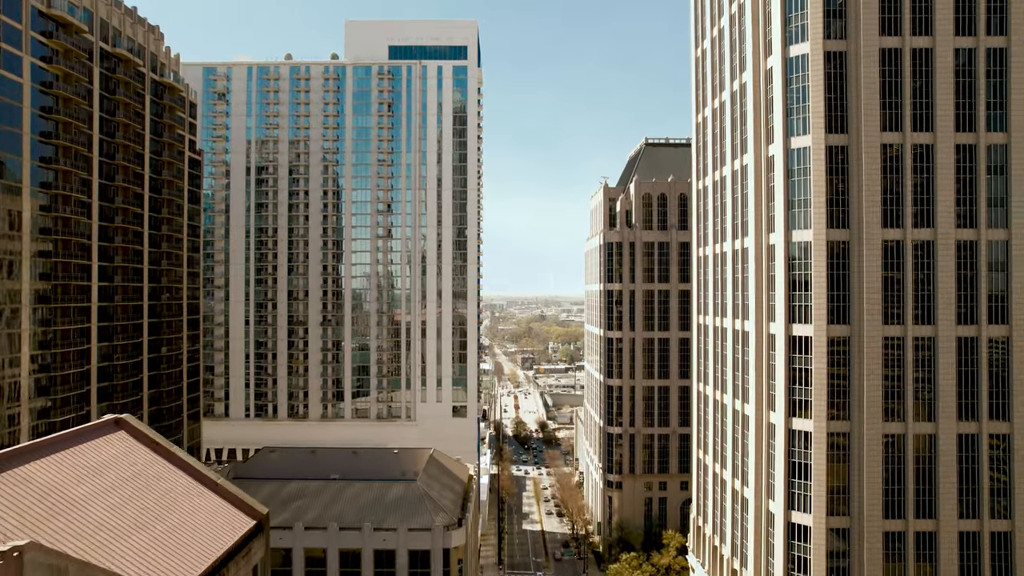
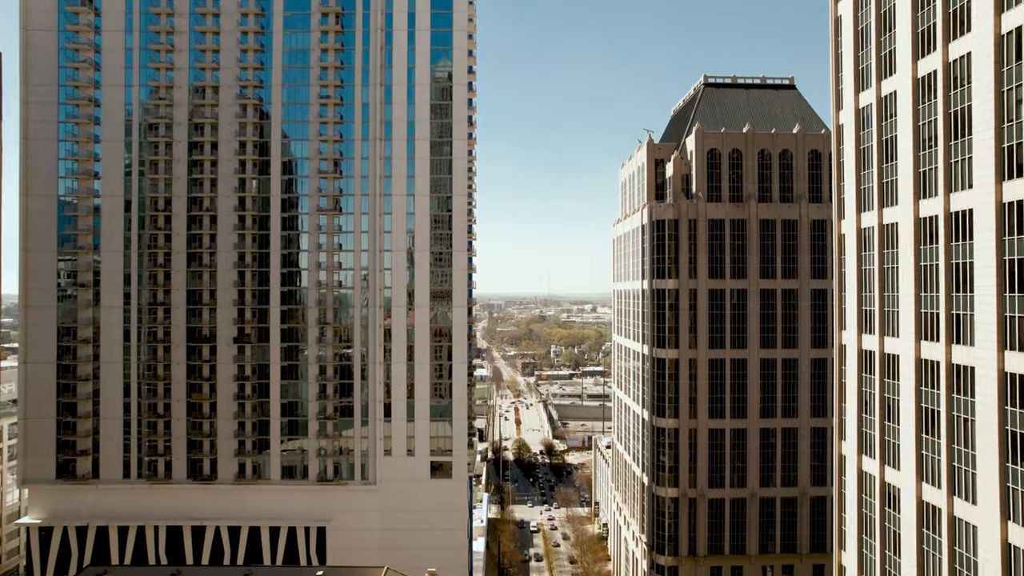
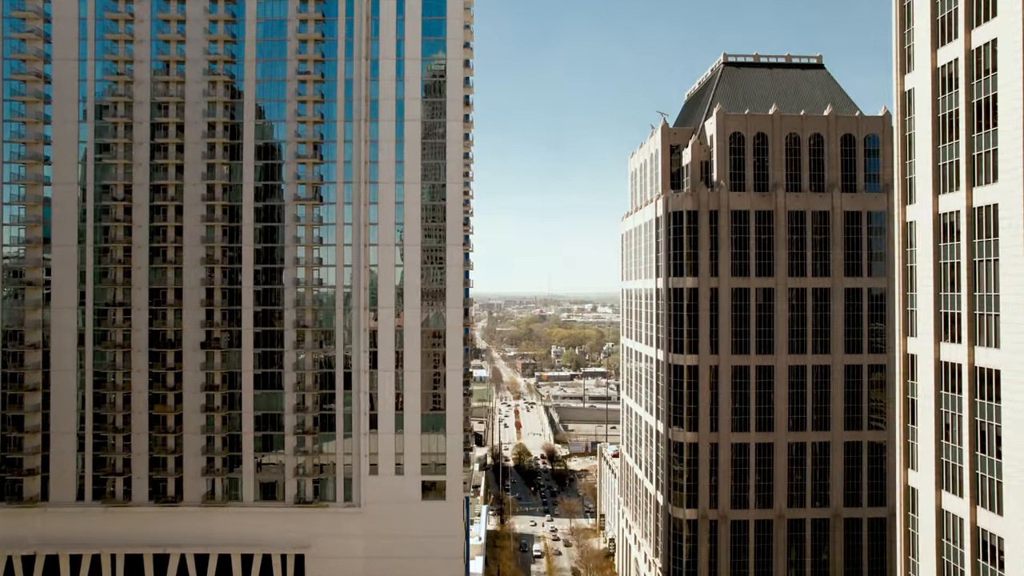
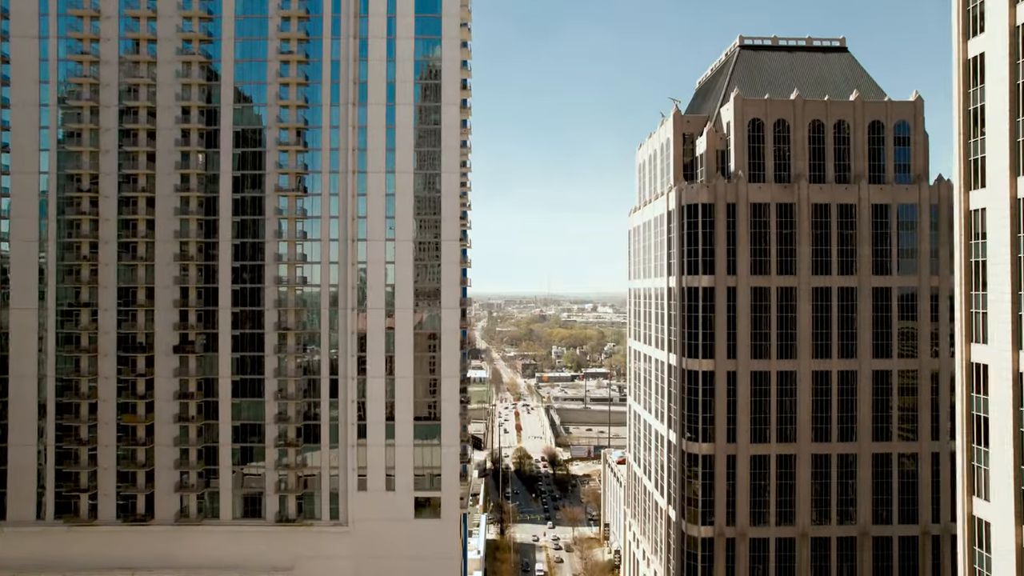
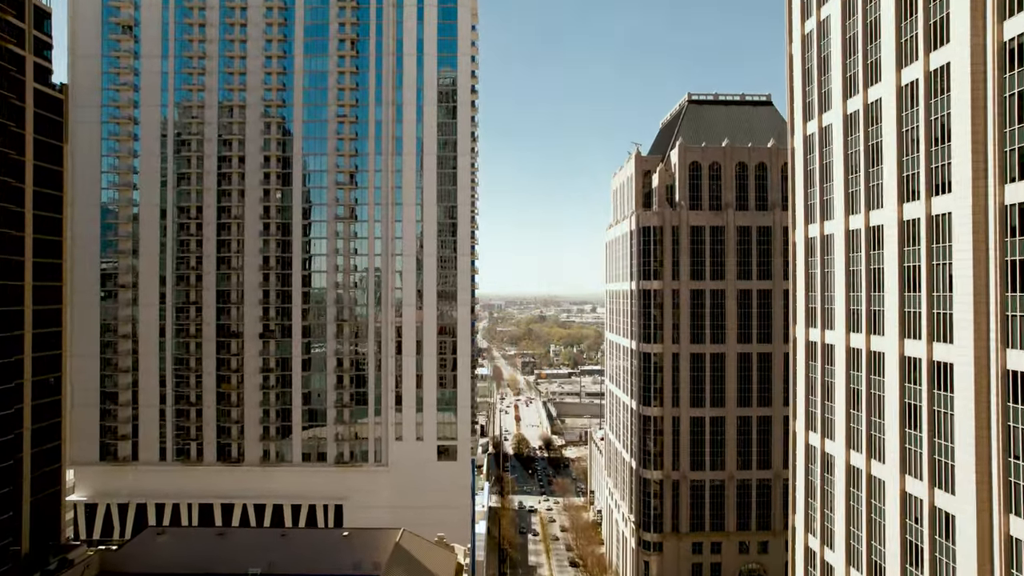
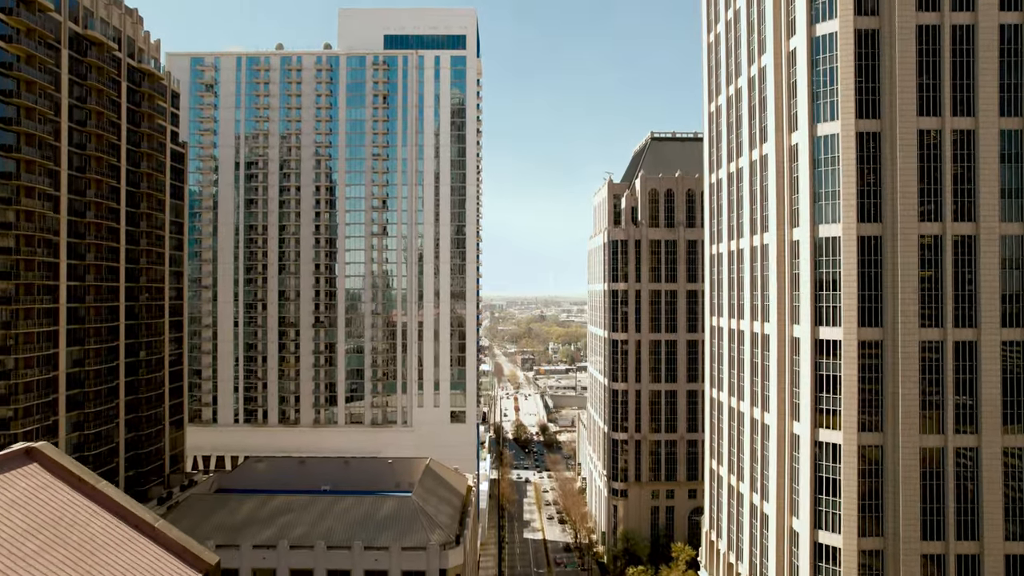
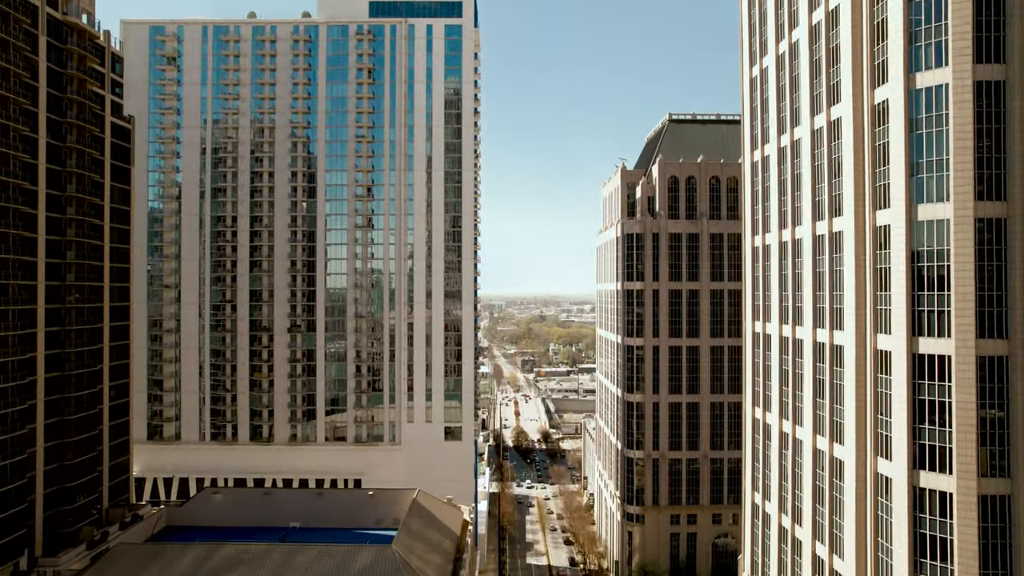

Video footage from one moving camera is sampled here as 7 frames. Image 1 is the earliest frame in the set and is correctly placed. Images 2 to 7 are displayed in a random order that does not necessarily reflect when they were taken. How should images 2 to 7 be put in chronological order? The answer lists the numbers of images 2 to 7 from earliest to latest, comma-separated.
6, 7, 5, 2, 3, 4
